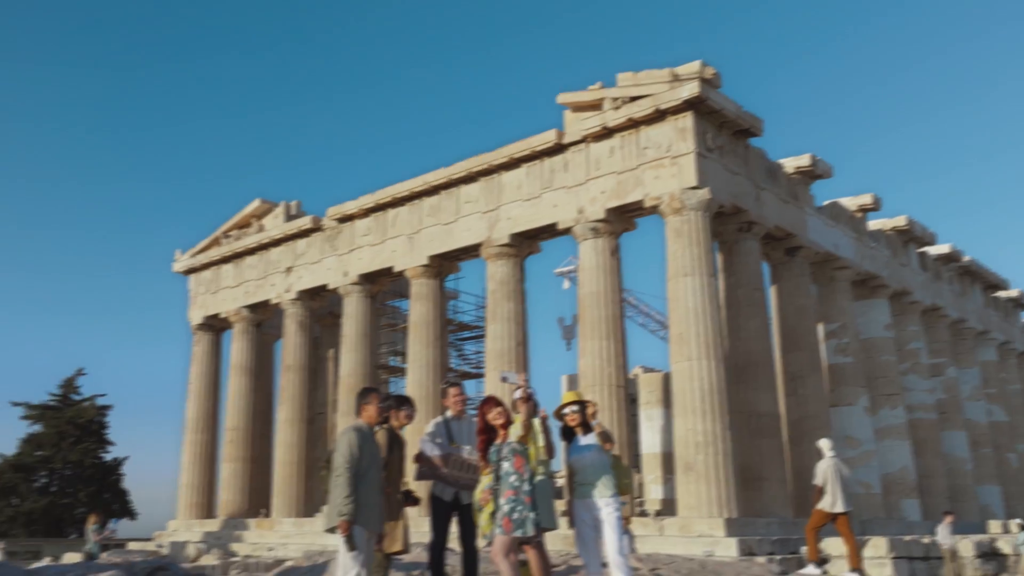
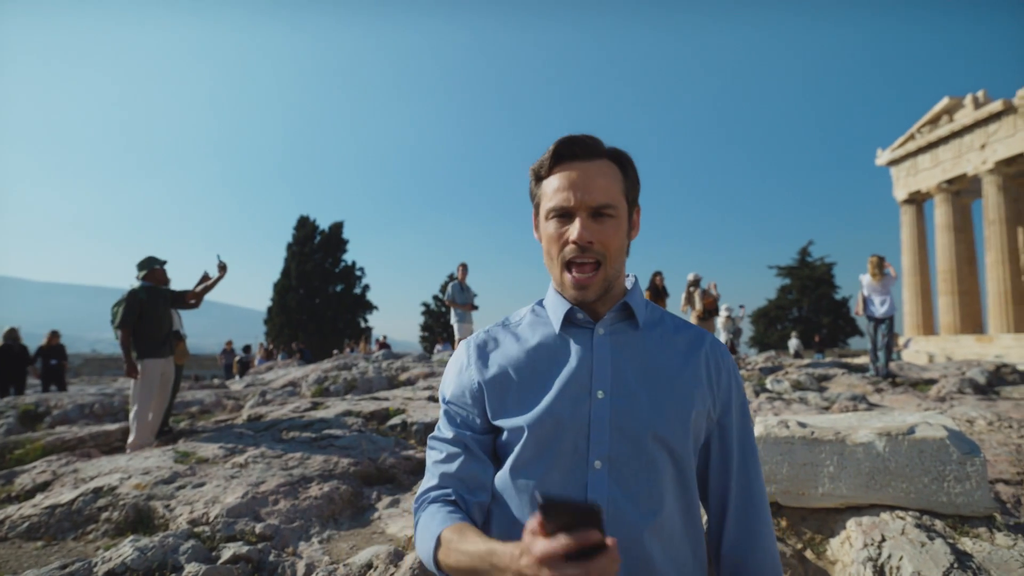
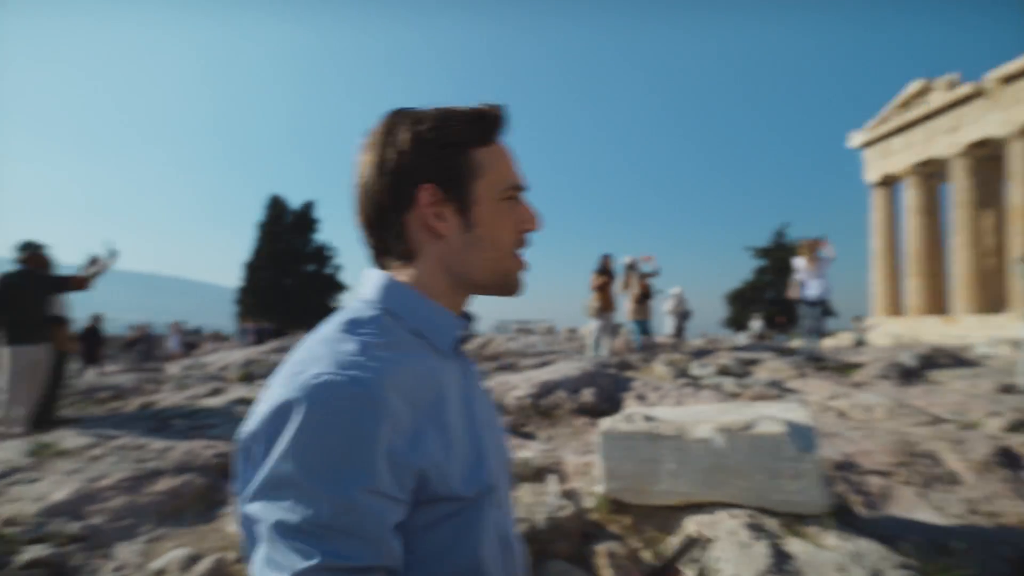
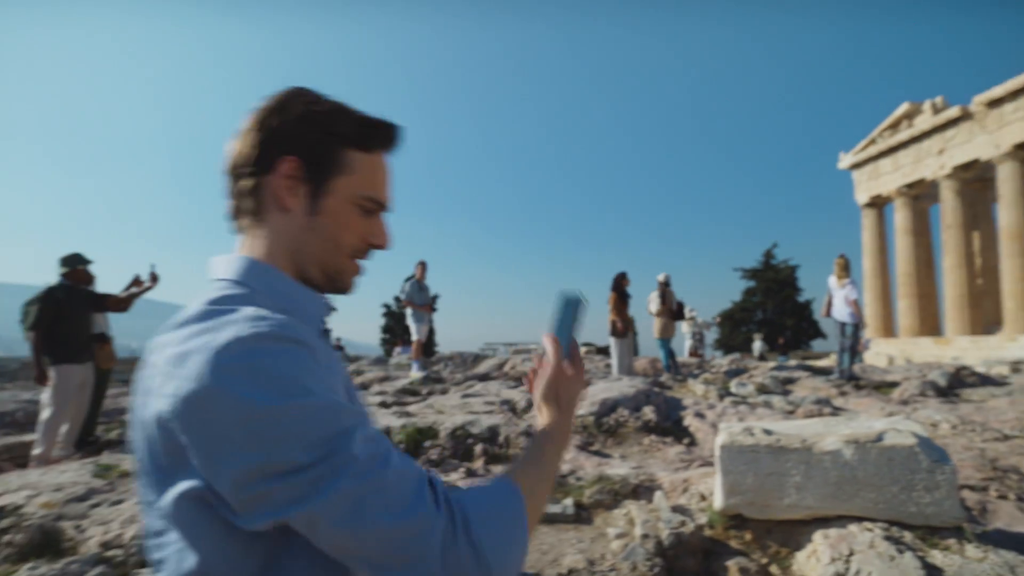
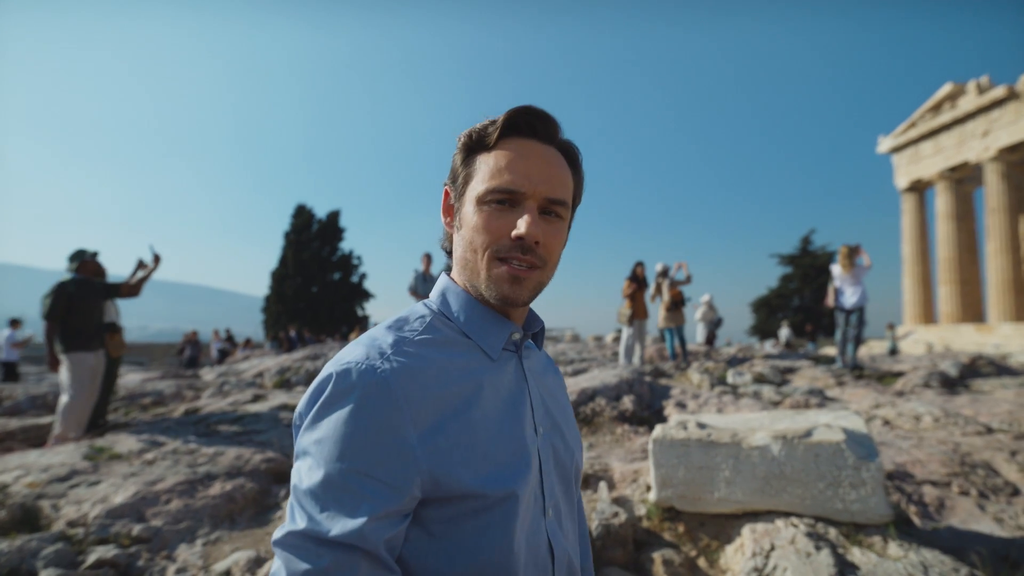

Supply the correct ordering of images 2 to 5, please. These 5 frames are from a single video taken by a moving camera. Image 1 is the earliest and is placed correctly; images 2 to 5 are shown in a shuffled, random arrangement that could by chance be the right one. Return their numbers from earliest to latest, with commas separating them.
4, 2, 5, 3
